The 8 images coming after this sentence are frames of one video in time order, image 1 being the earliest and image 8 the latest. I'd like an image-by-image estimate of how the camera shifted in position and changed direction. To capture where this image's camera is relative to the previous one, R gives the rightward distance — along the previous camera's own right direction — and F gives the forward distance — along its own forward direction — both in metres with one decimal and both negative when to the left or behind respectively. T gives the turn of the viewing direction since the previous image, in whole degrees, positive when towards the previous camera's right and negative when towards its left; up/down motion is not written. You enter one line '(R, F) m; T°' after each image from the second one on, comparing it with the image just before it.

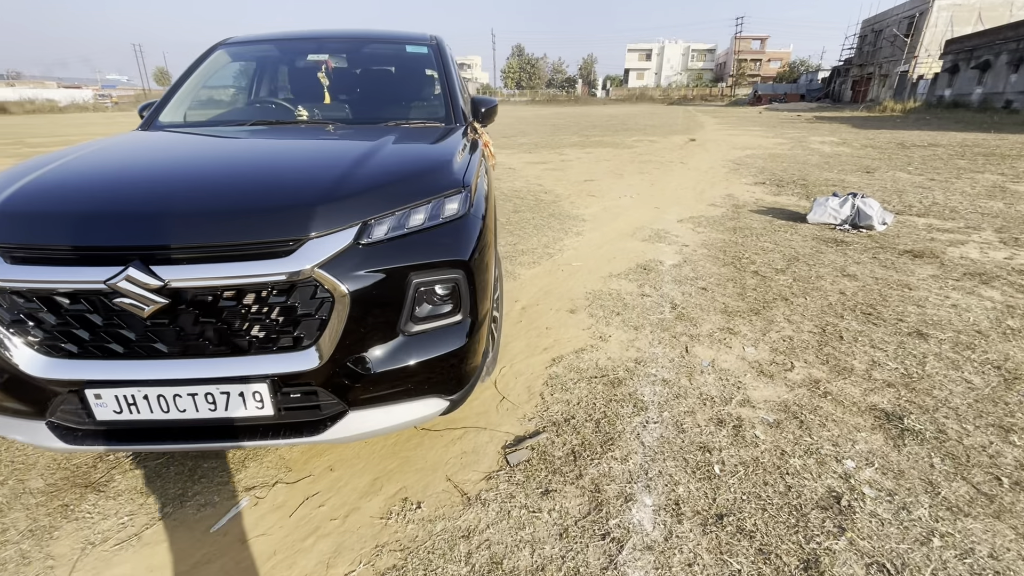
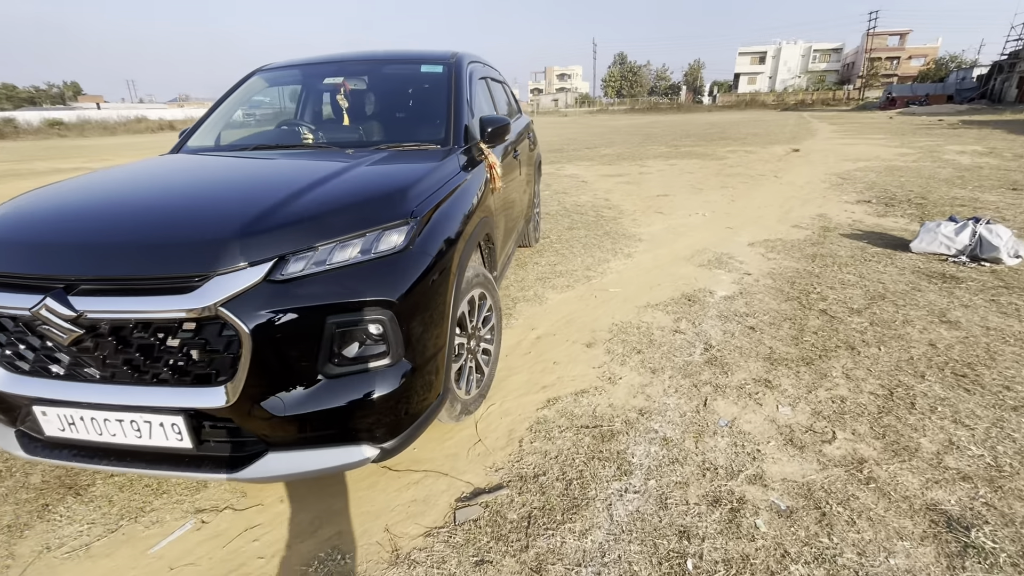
(+0.5, +0.2) m; -11°
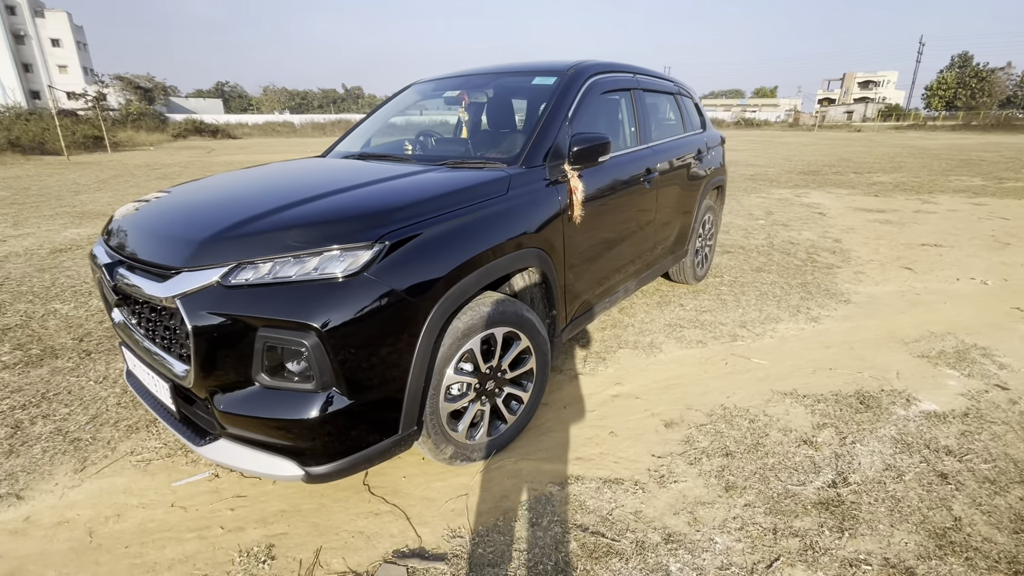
(+0.8, +0.5) m; -27°
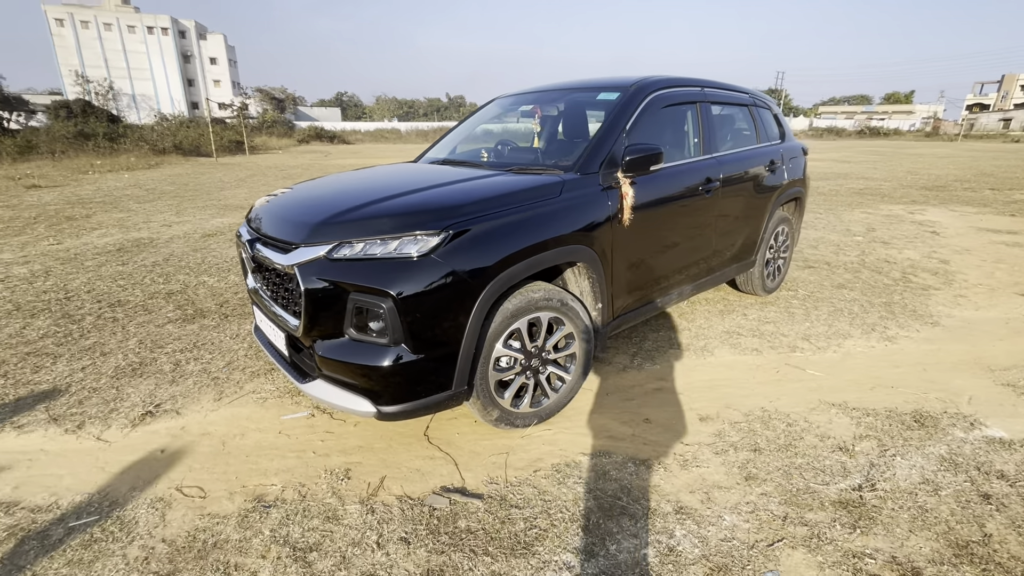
(+0.2, -0.3) m; -10°
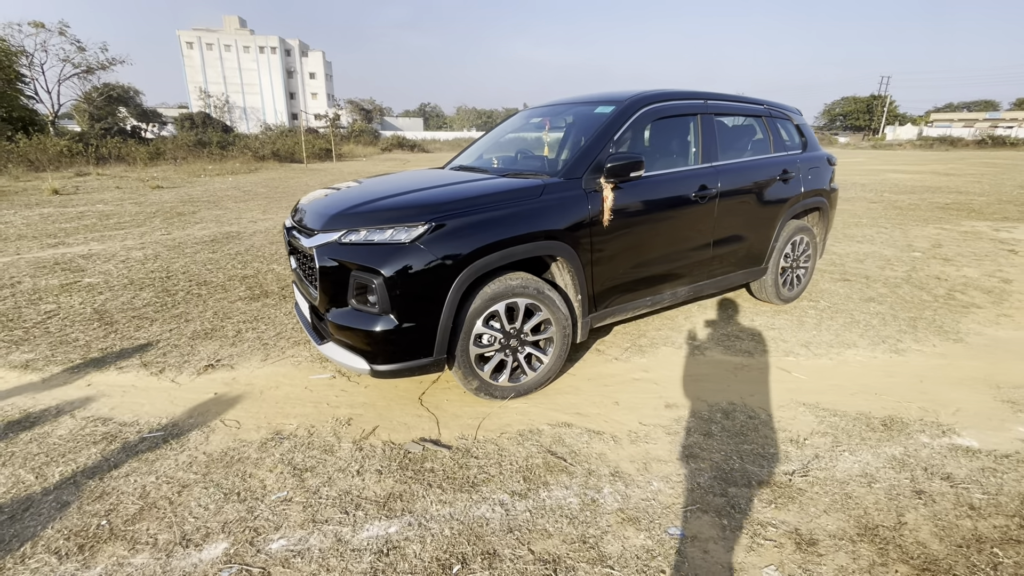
(+0.5, -0.3) m; -8°
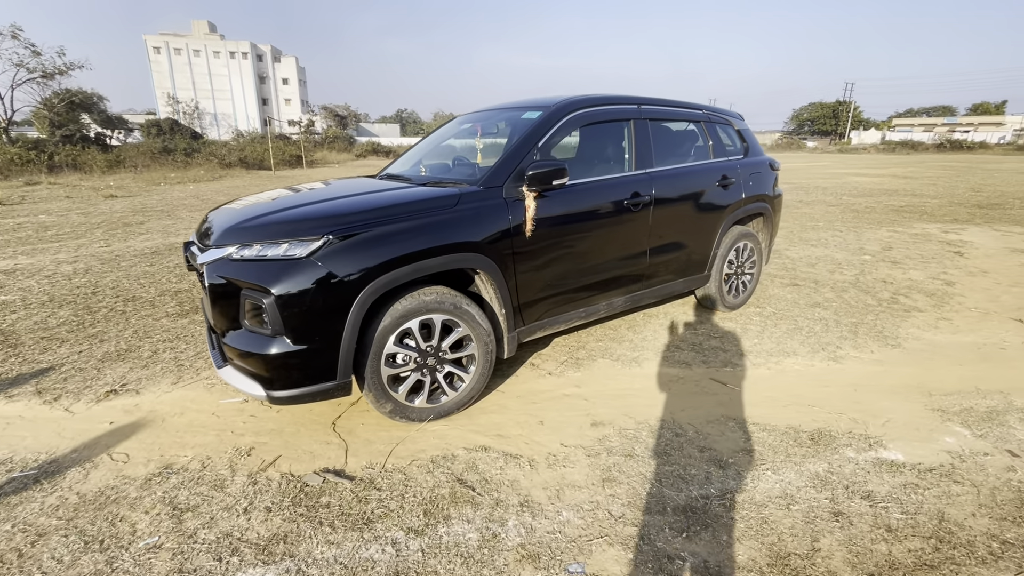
(+0.4, +0.1) m; +2°
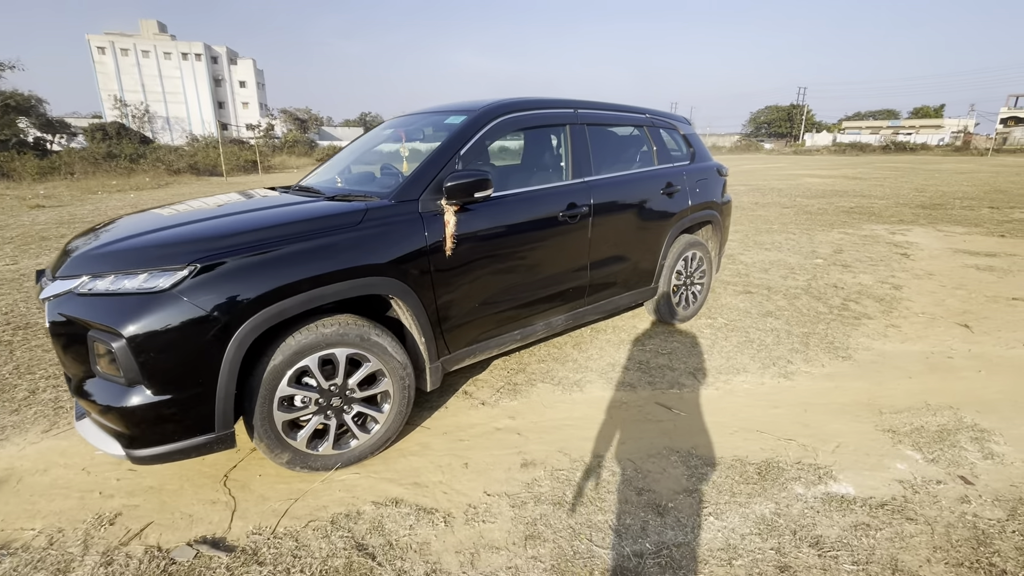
(+0.3, +0.3) m; +4°
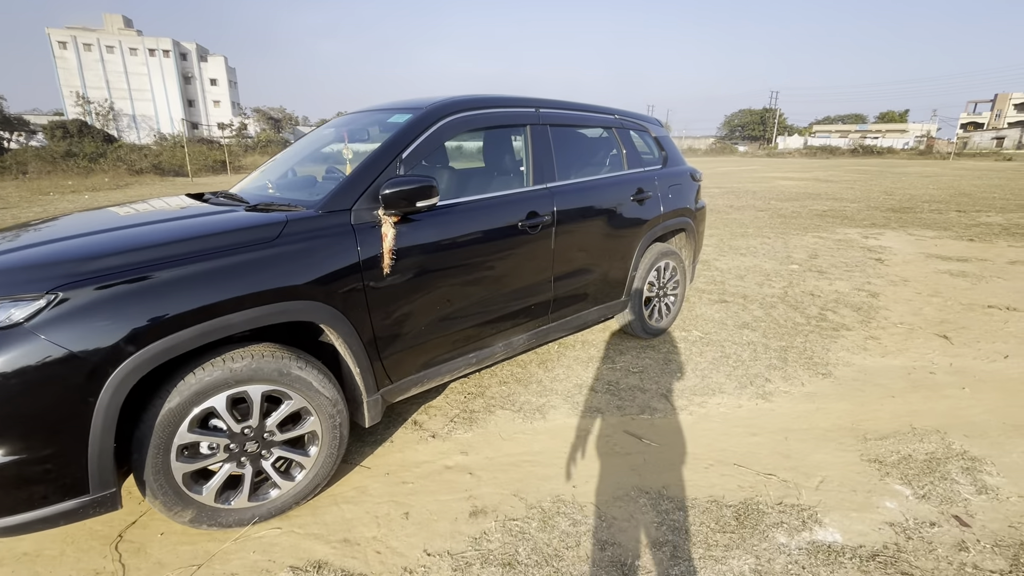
(+0.2, +0.3) m; +2°
